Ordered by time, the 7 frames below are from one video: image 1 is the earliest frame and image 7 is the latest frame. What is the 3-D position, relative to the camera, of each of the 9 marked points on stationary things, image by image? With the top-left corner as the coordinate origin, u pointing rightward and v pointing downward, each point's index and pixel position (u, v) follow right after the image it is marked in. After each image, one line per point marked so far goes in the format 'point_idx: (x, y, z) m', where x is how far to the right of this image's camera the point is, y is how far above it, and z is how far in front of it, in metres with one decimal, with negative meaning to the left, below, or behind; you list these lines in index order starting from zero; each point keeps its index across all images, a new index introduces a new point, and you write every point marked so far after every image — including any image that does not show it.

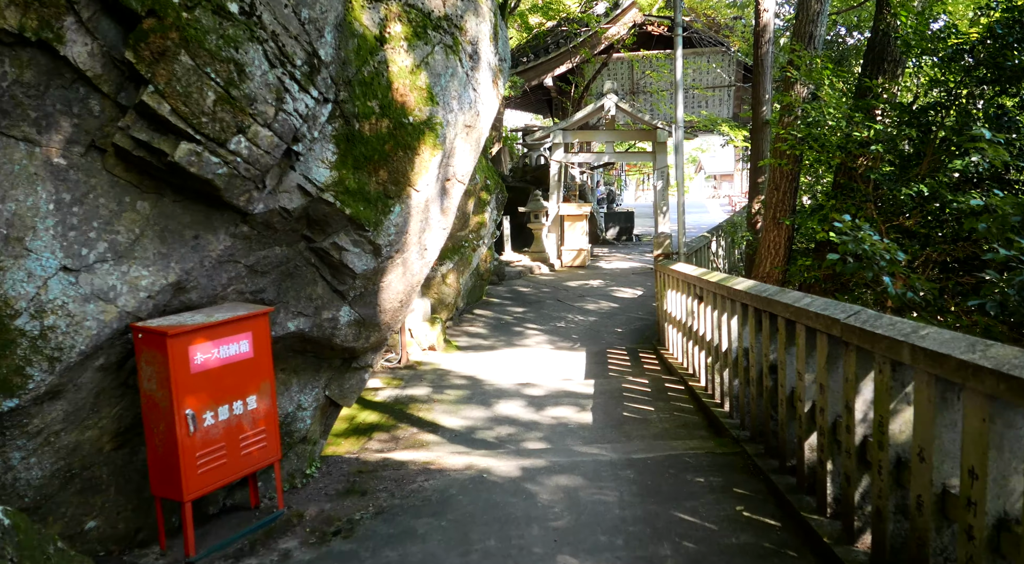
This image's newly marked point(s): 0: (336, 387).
0: (-1.2, -0.7, +5.7) m
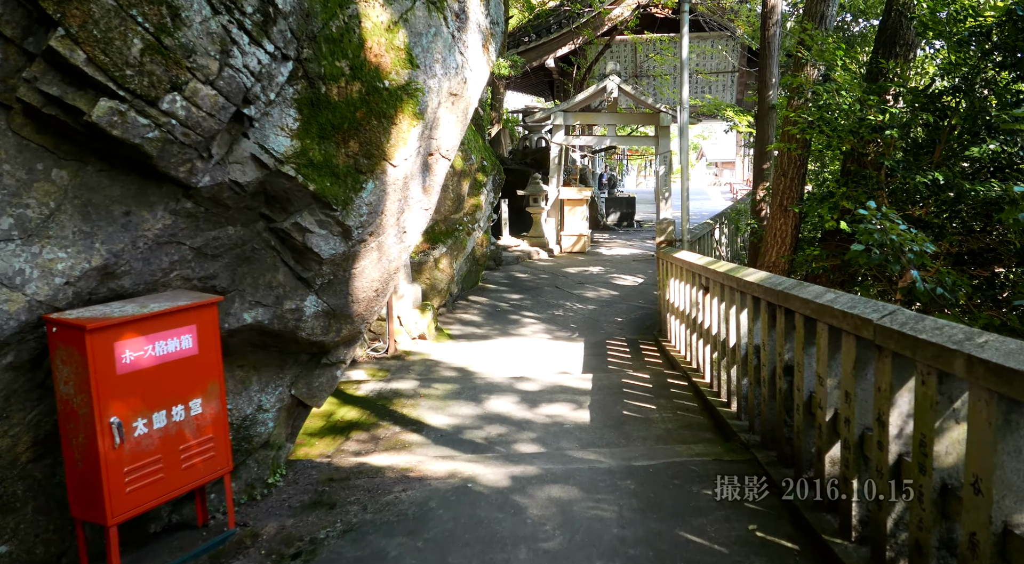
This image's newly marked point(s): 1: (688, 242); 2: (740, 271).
0: (-1.3, -0.6, +5.1) m
1: (+2.3, +0.5, +10.9) m
2: (+1.6, +0.1, +5.7) m
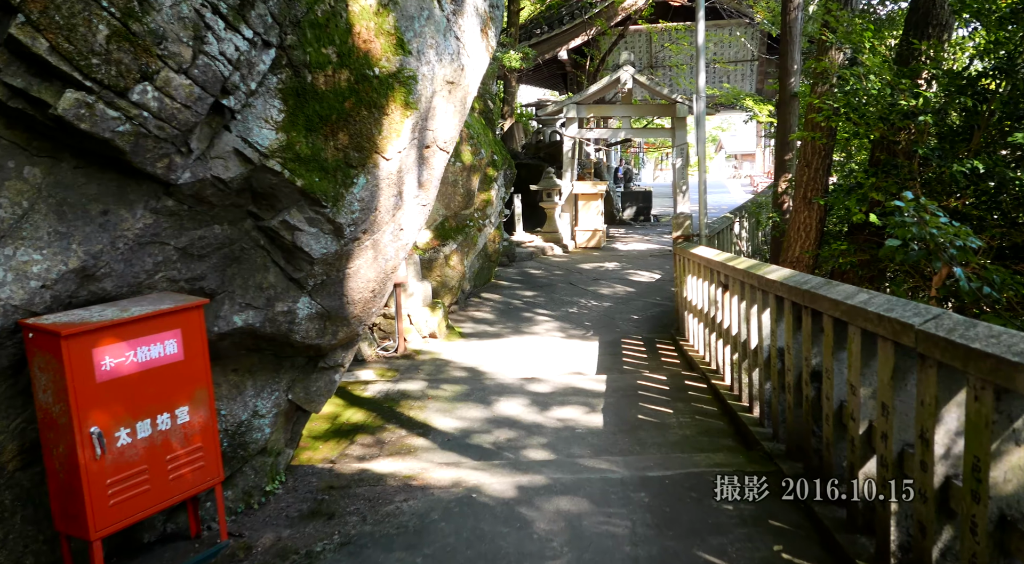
0: (-1.2, -0.6, +4.9) m
1: (+2.4, +0.6, +10.6) m
2: (+1.6, +0.1, +5.4) m
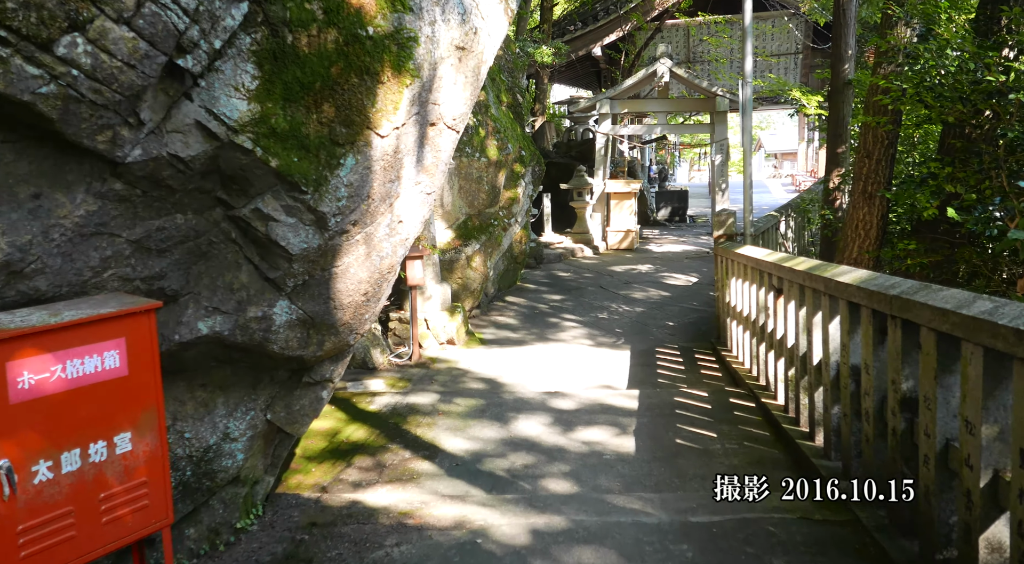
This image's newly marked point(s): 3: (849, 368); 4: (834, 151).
0: (-1.1, -0.6, +4.2) m
1: (+2.7, +0.5, +9.8) m
2: (+1.7, +0.1, +4.6) m
3: (+1.7, -0.4, +4.2) m
4: (+3.8, +1.6, +10.1) m
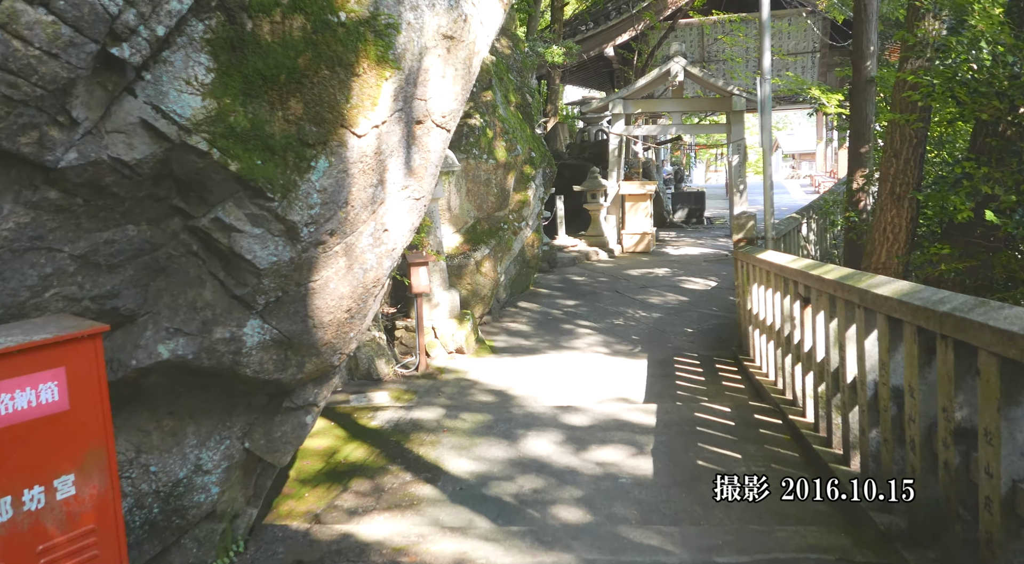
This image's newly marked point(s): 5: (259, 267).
0: (-1.1, -0.7, +3.8) m
1: (+2.8, +0.5, +9.3) m
2: (+1.7, 0.0, +4.1) m
3: (+1.7, -0.5, +3.8) m
4: (+3.9, +1.5, +9.6) m
5: (-0.9, +0.1, +3.1) m
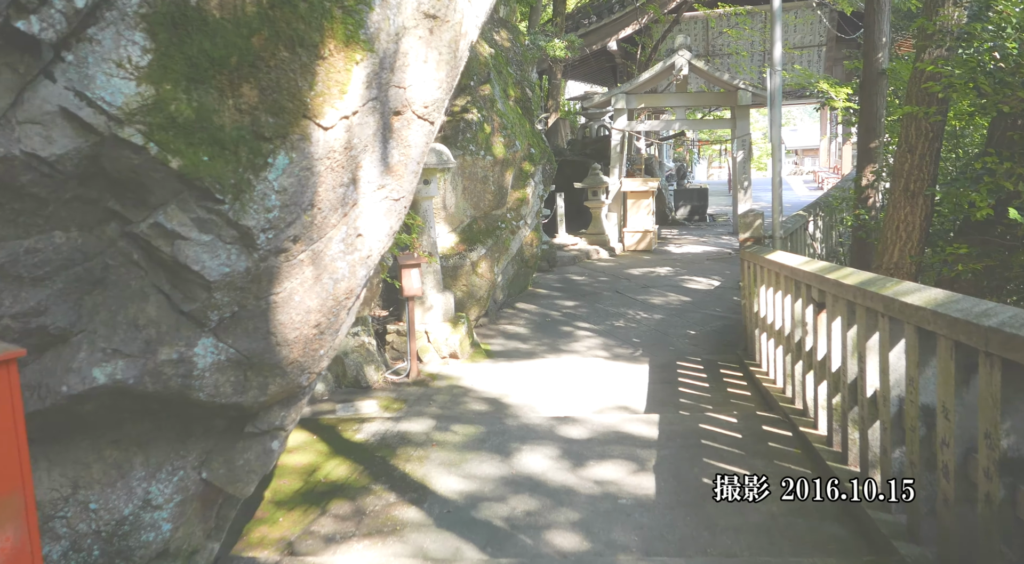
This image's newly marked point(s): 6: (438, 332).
0: (-1.2, -0.7, +3.4) m
1: (+2.8, +0.5, +8.9) m
2: (+1.7, 0.0, +3.7) m
3: (+1.6, -0.5, +3.4) m
4: (+3.9, +1.5, +9.2) m
5: (-1.0, 0.0, +2.7) m
6: (-0.8, -0.5, +8.6) m
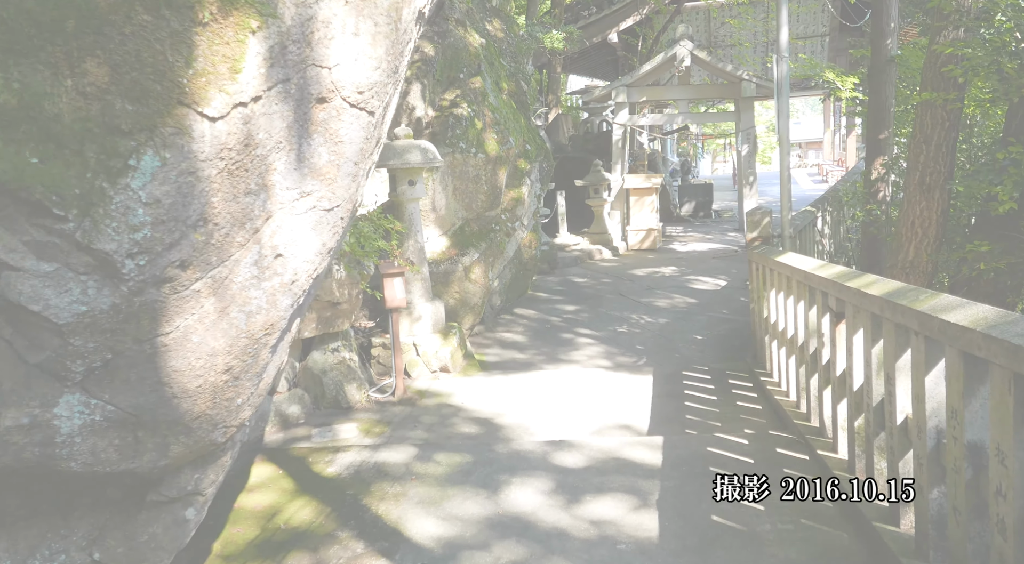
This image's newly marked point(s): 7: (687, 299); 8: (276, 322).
0: (-1.3, -0.8, +2.7) m
1: (+2.7, +0.4, +8.2) m
2: (+1.6, -0.1, +3.1) m
3: (+1.5, -0.6, +2.7) m
4: (+3.8, +1.5, +8.5) m
5: (-1.1, -0.1, +2.1) m
6: (-0.8, -0.6, +7.9) m
7: (+2.3, -0.3, +11.1) m
8: (-0.7, -0.1, +2.6) m
